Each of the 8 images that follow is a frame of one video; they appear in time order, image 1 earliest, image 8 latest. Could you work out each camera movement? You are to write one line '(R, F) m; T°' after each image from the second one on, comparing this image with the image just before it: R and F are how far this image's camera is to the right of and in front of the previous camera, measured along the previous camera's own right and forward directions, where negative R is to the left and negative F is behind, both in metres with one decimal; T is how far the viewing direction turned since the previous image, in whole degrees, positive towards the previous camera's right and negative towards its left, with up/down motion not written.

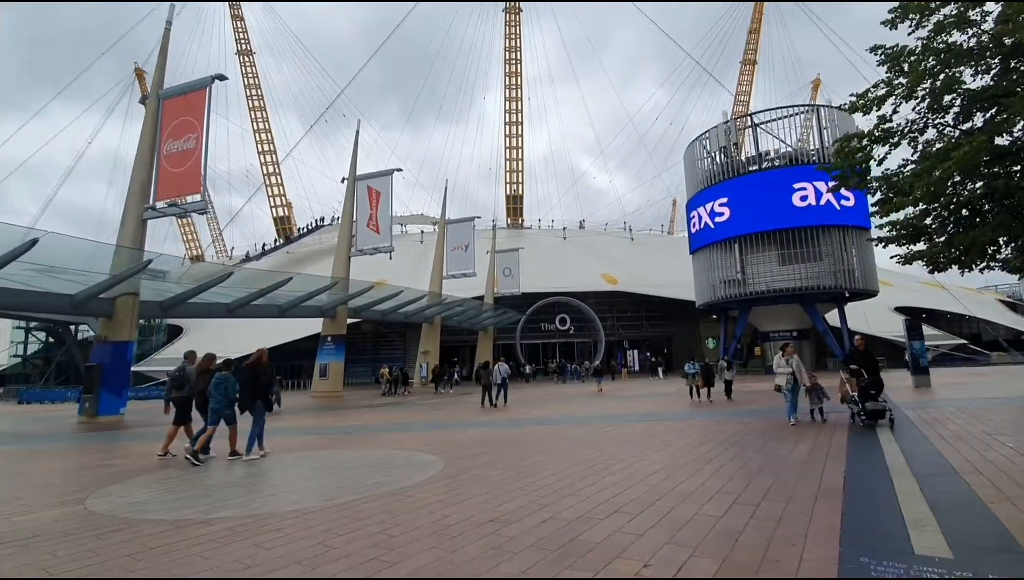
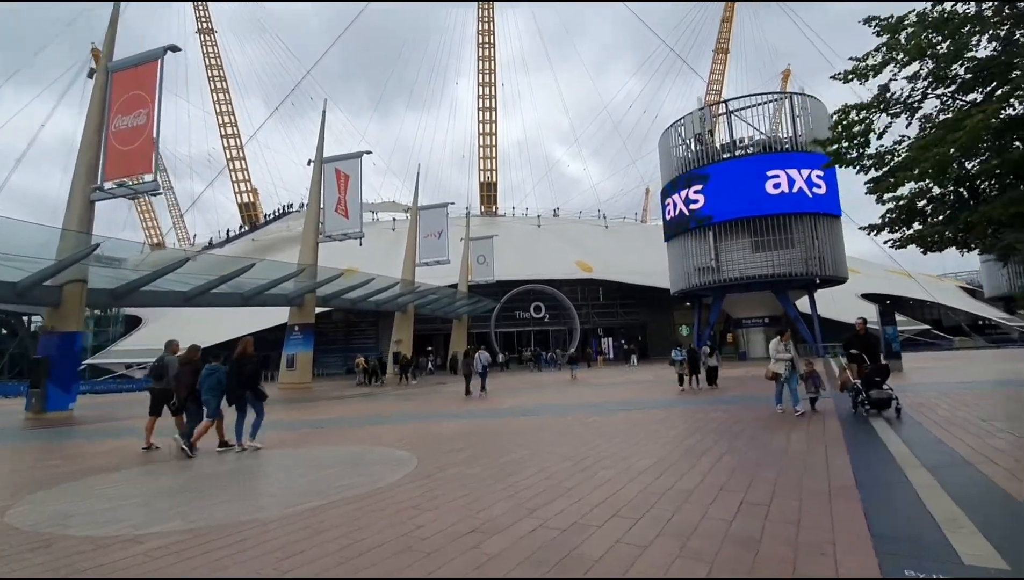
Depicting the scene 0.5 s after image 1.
(0.0, +0.5) m; +3°
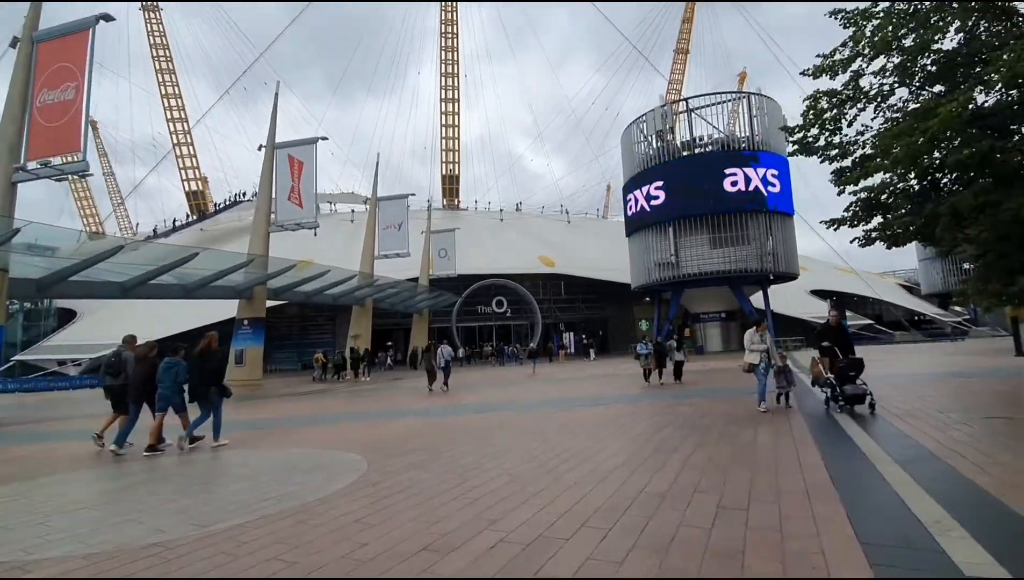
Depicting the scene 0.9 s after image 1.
(0.0, +0.3) m; +4°
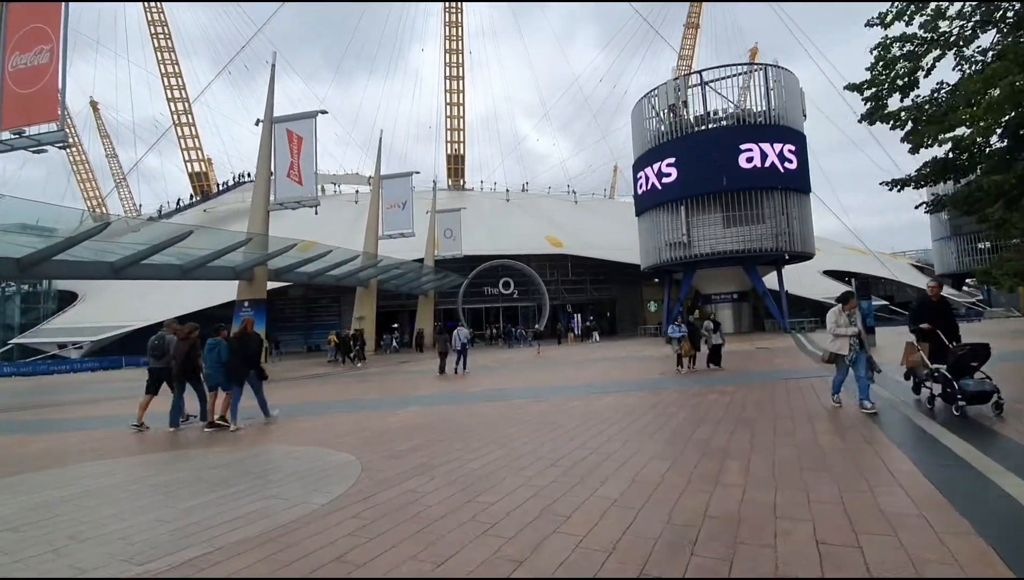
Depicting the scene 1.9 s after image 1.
(-0.1, +0.8) m; -1°
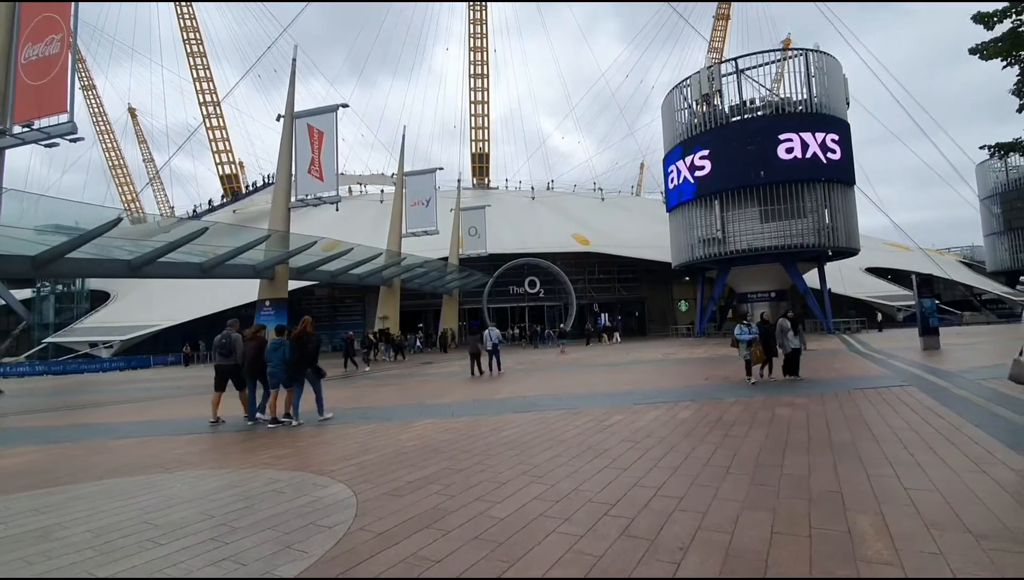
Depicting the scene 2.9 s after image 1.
(-0.1, +0.9) m; -3°
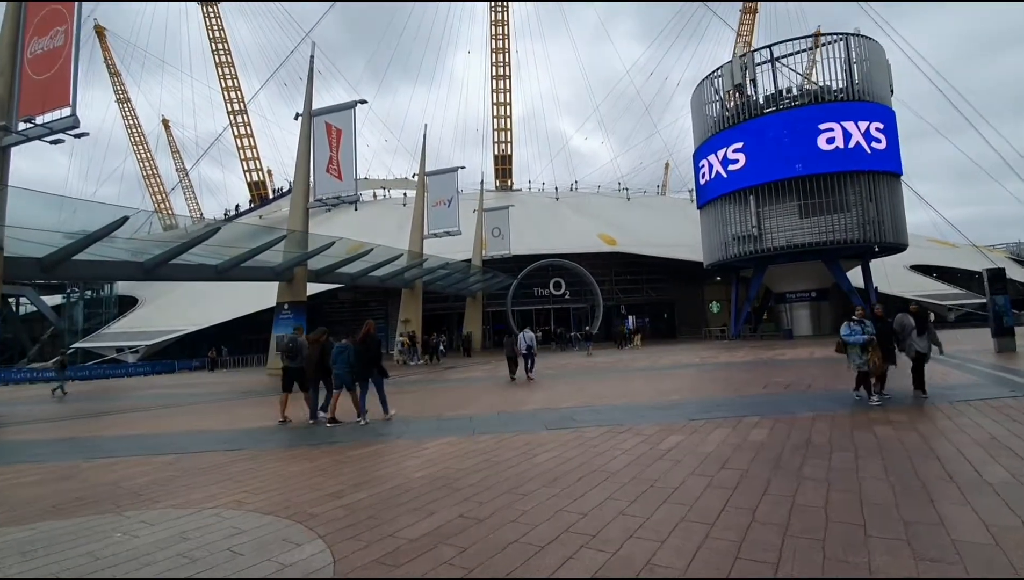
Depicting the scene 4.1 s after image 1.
(-0.1, +1.0) m; -2°
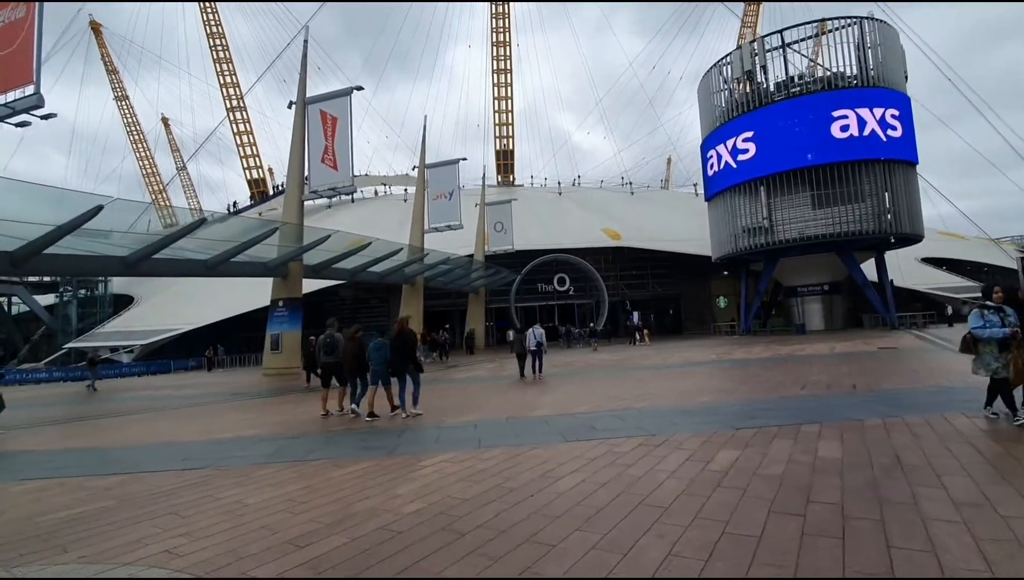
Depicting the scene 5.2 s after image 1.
(-0.1, +0.9) m; 0°
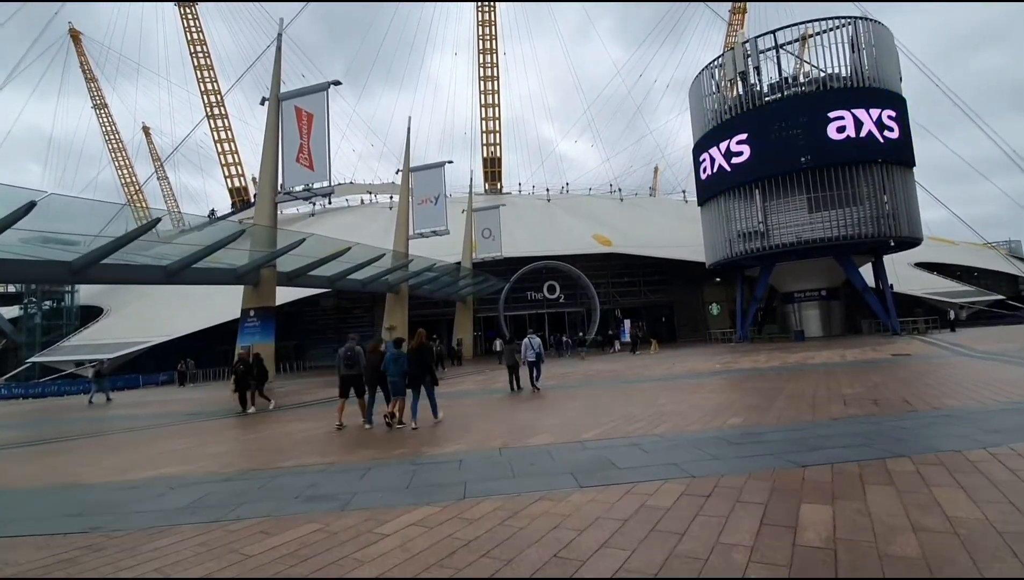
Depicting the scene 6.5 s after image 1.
(0.0, +1.2) m; +1°
